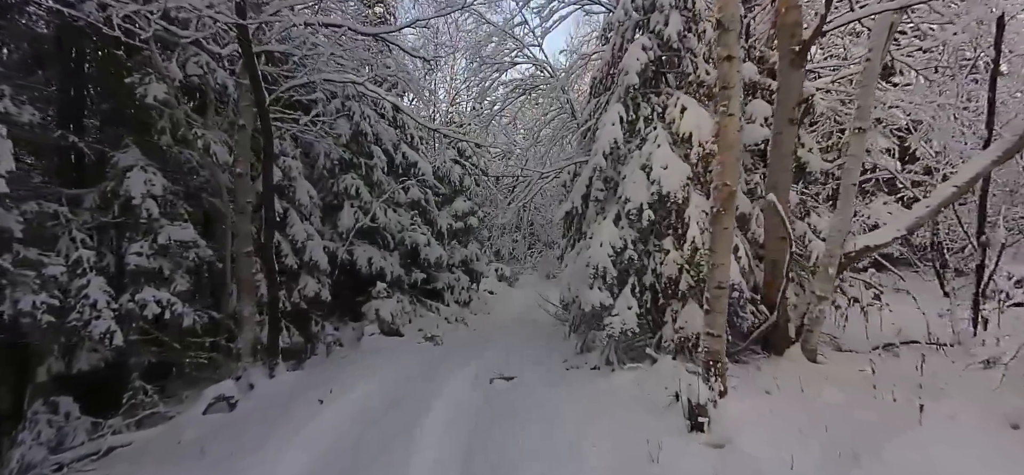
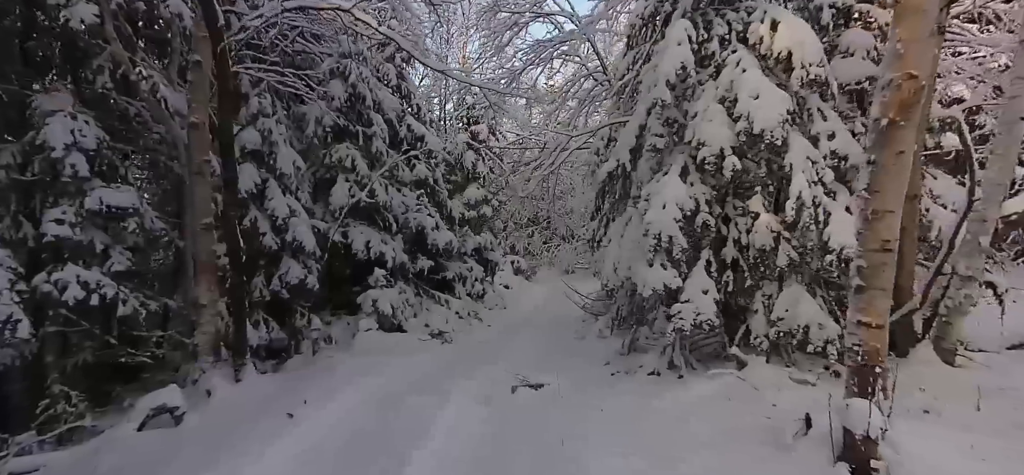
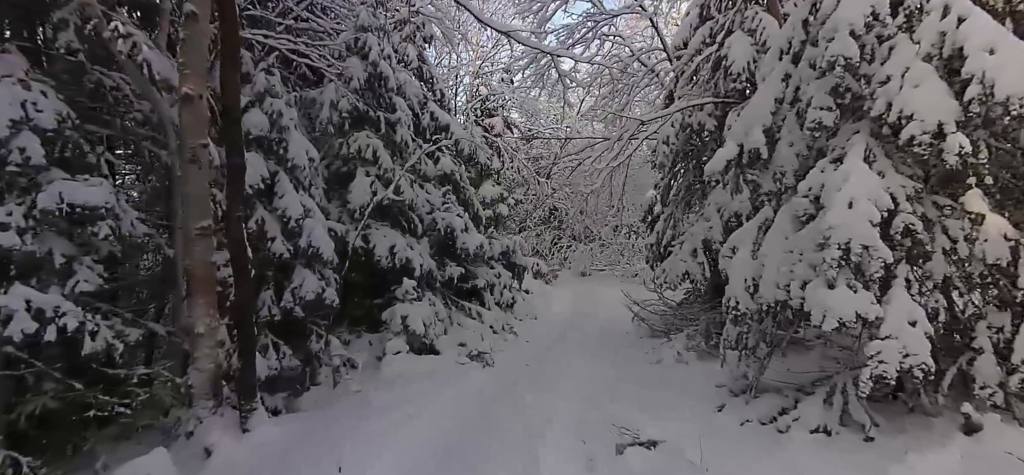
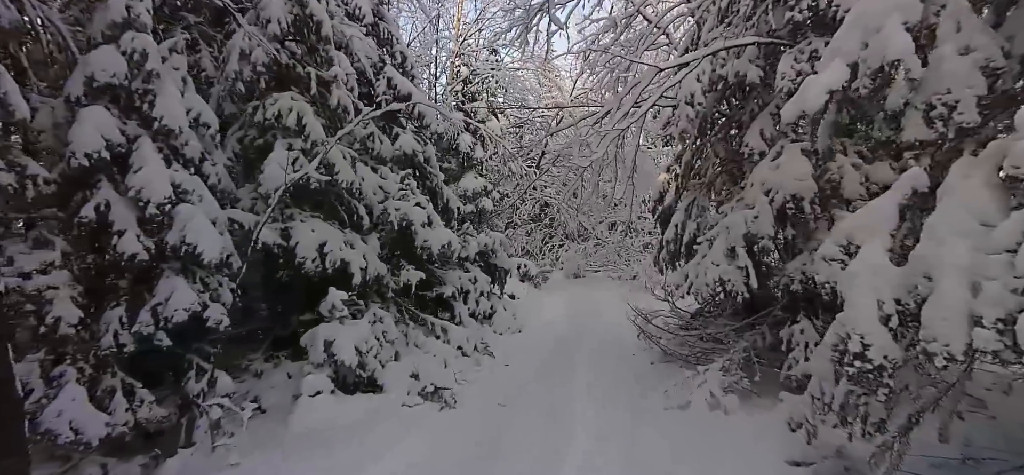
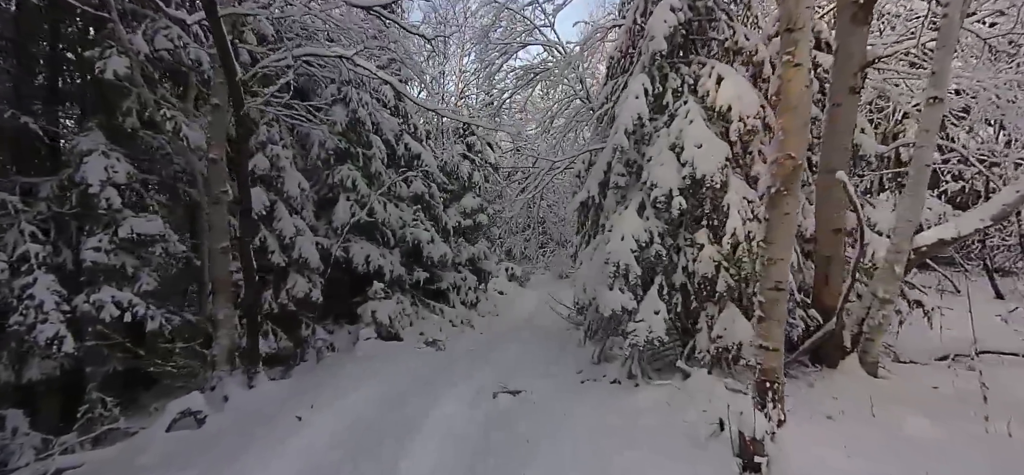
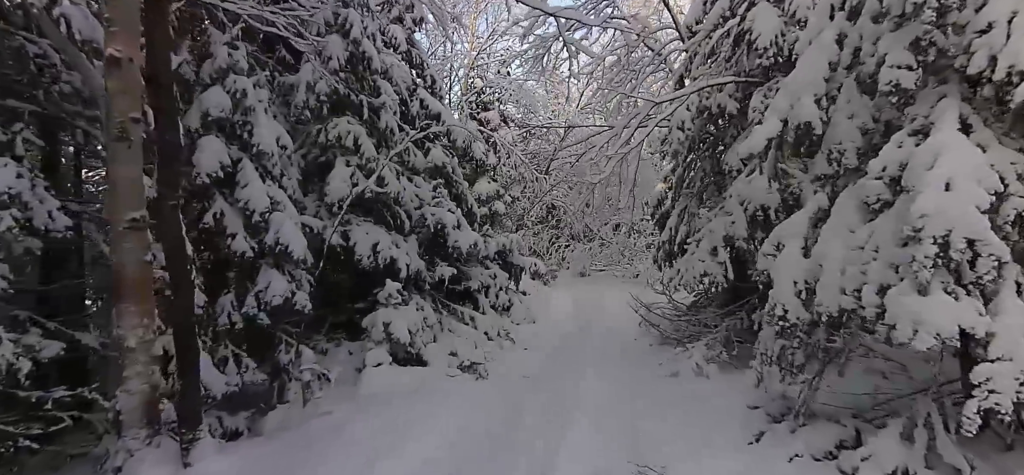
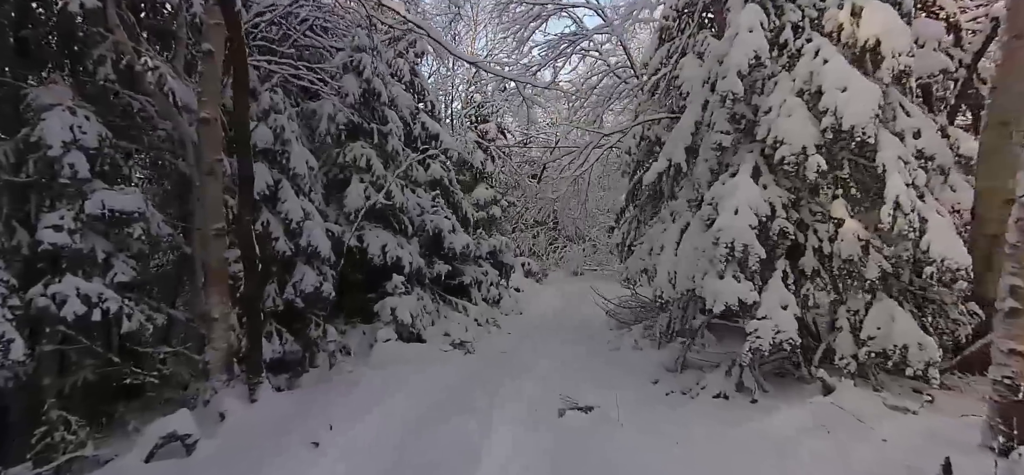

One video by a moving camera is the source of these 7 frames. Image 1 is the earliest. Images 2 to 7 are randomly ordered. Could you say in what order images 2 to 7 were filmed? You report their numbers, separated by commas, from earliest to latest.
5, 2, 7, 3, 6, 4
